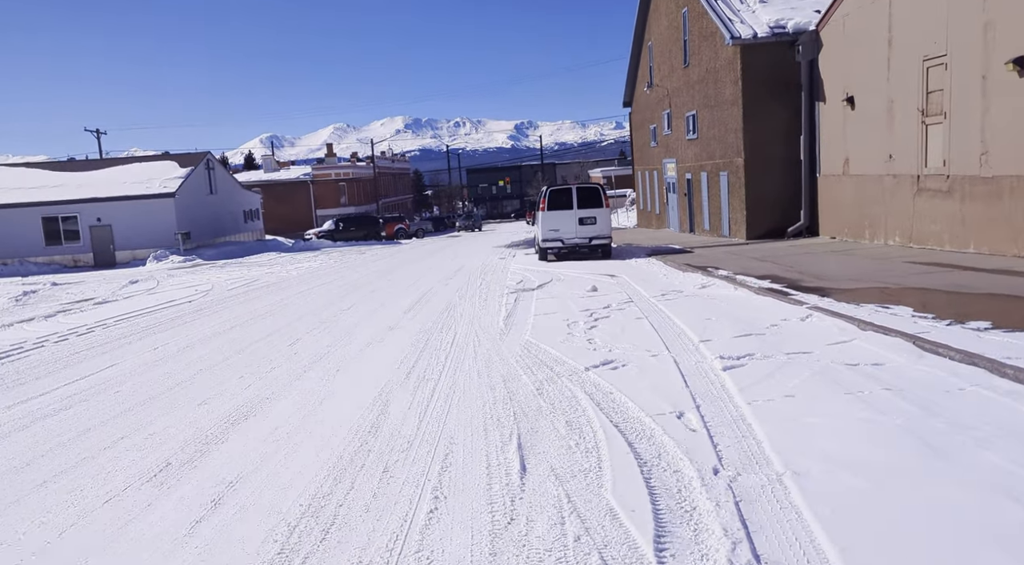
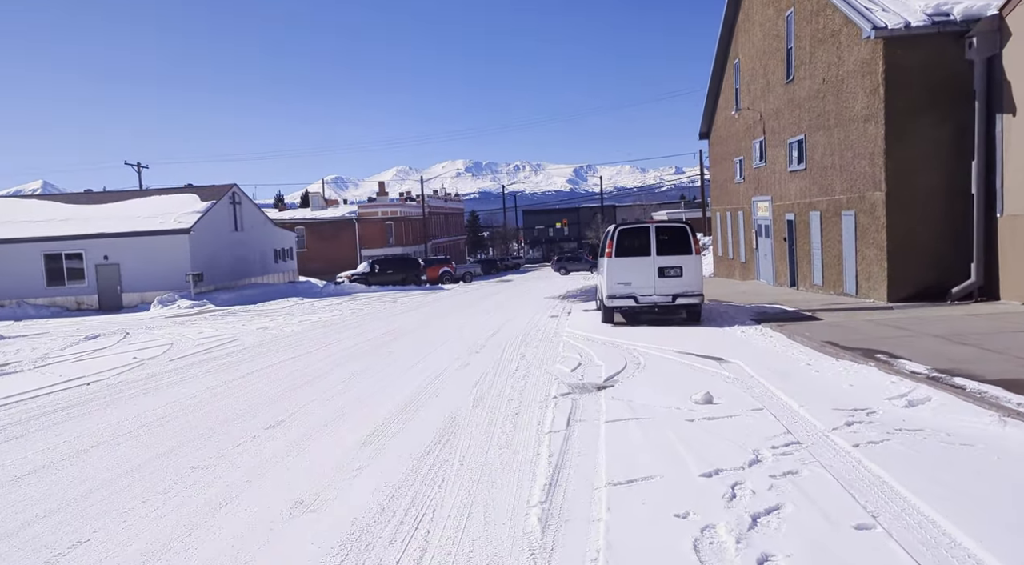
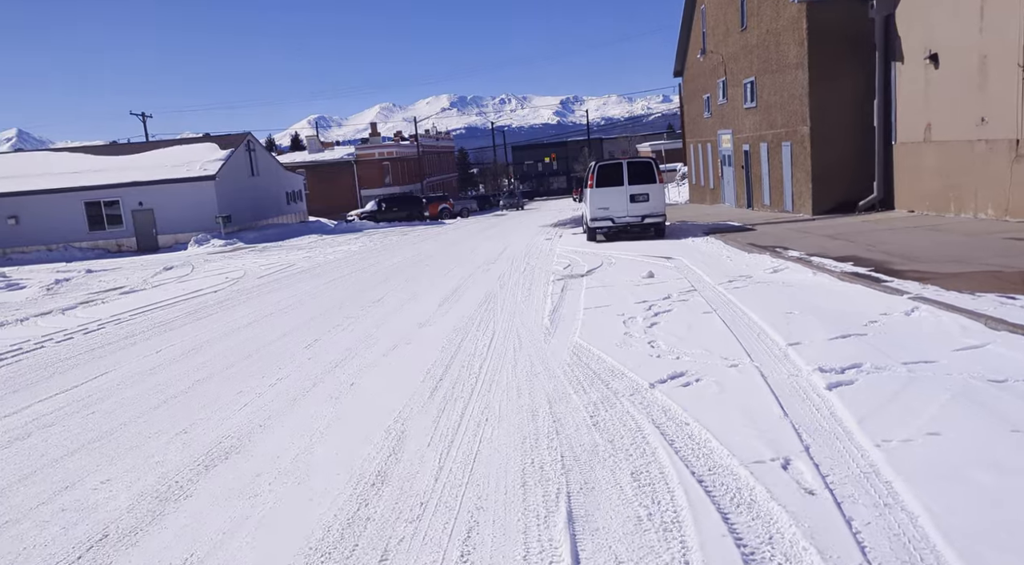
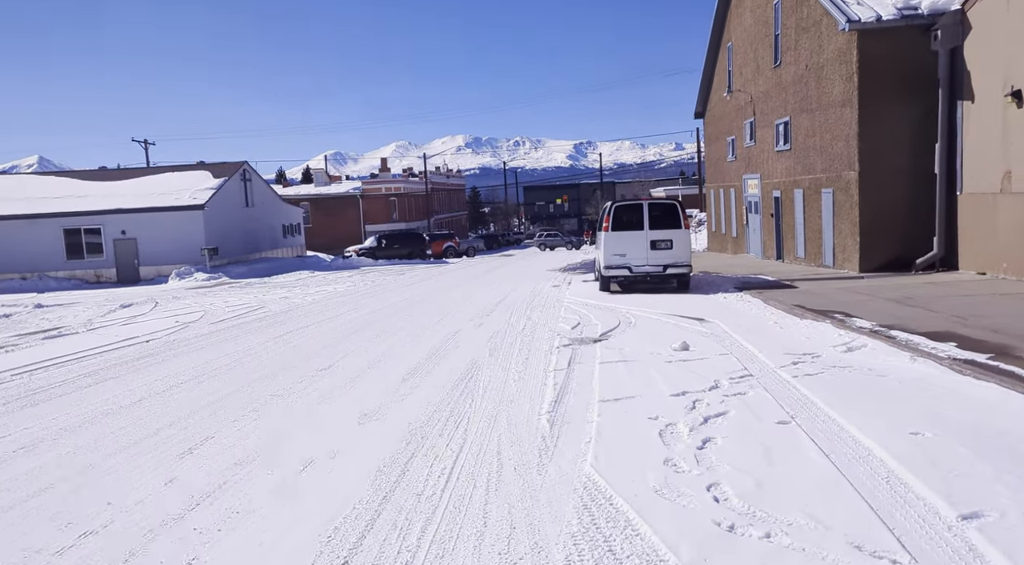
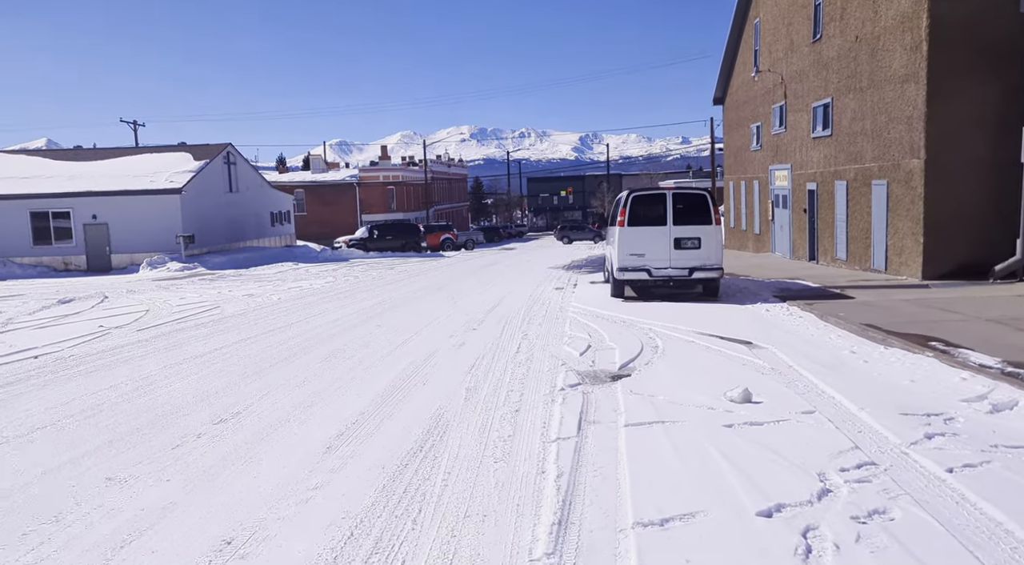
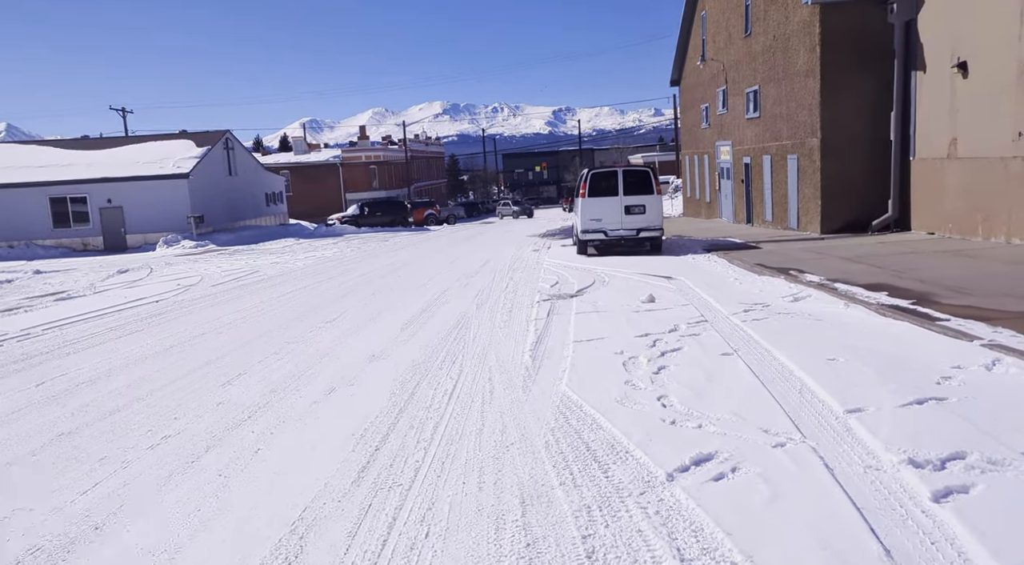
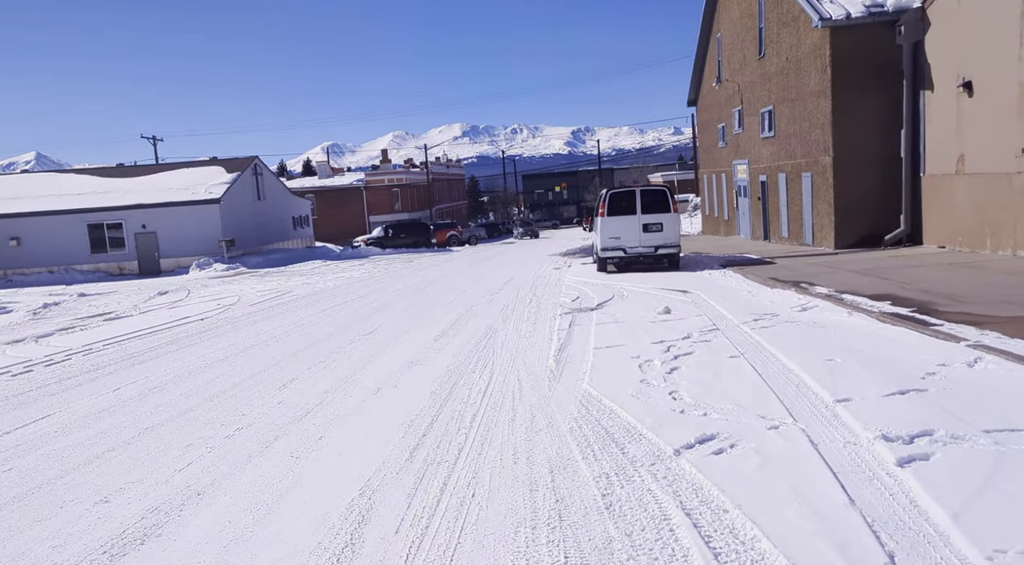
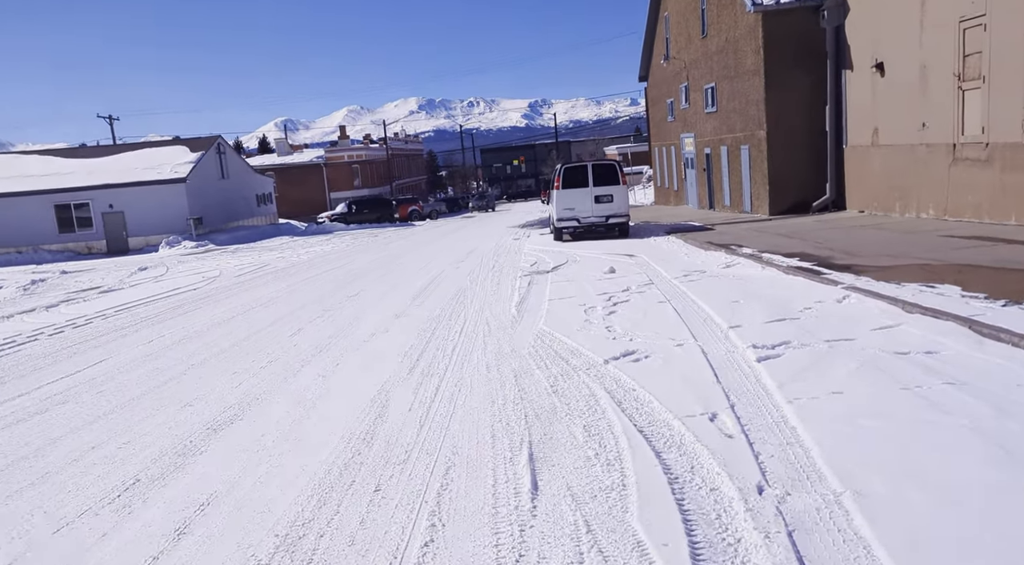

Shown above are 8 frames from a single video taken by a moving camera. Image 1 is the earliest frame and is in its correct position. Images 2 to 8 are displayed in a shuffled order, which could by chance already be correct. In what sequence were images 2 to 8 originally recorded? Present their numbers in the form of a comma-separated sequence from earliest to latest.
8, 3, 7, 6, 4, 2, 5
